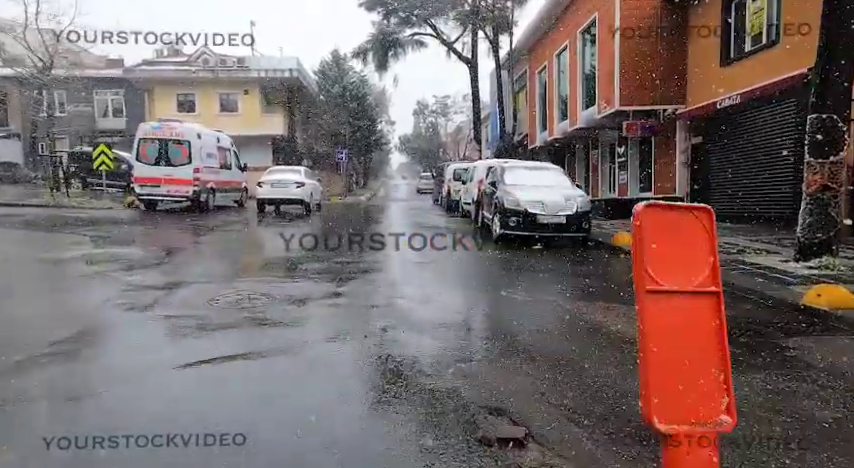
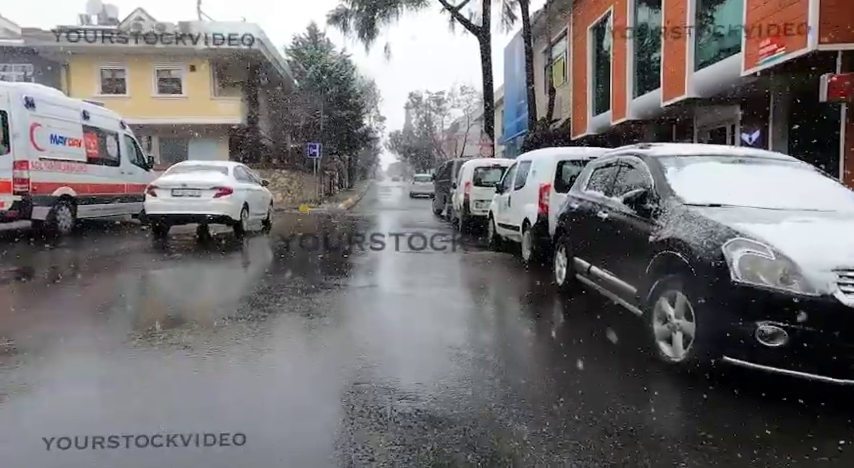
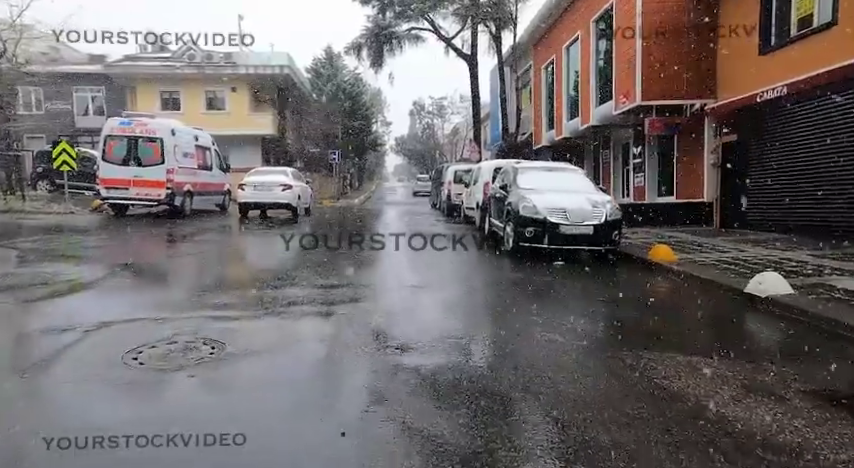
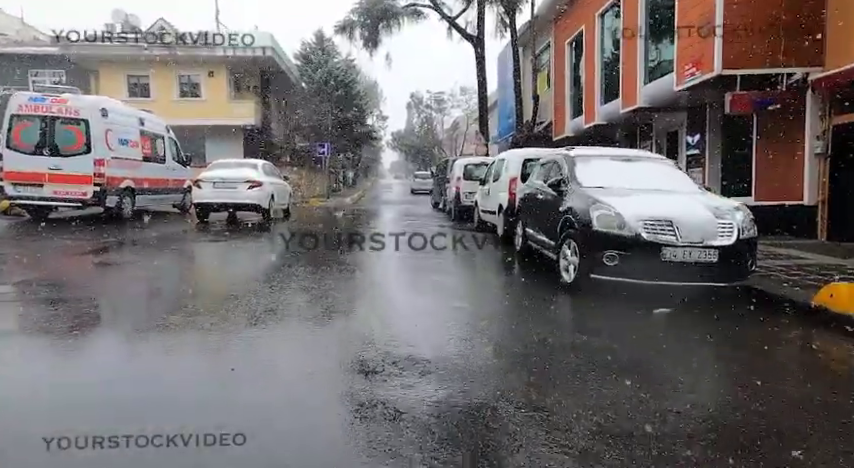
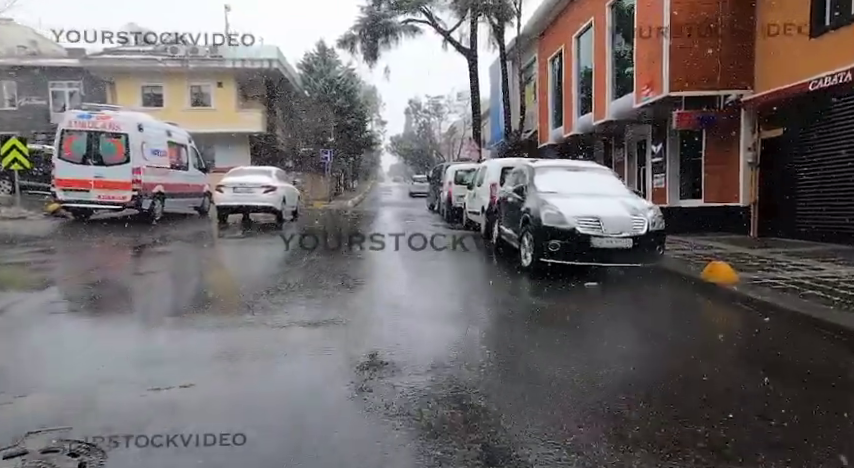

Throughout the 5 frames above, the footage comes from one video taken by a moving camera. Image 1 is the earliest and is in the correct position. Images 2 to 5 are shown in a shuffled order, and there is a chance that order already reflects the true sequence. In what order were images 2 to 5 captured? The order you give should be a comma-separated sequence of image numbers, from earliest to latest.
3, 5, 4, 2
